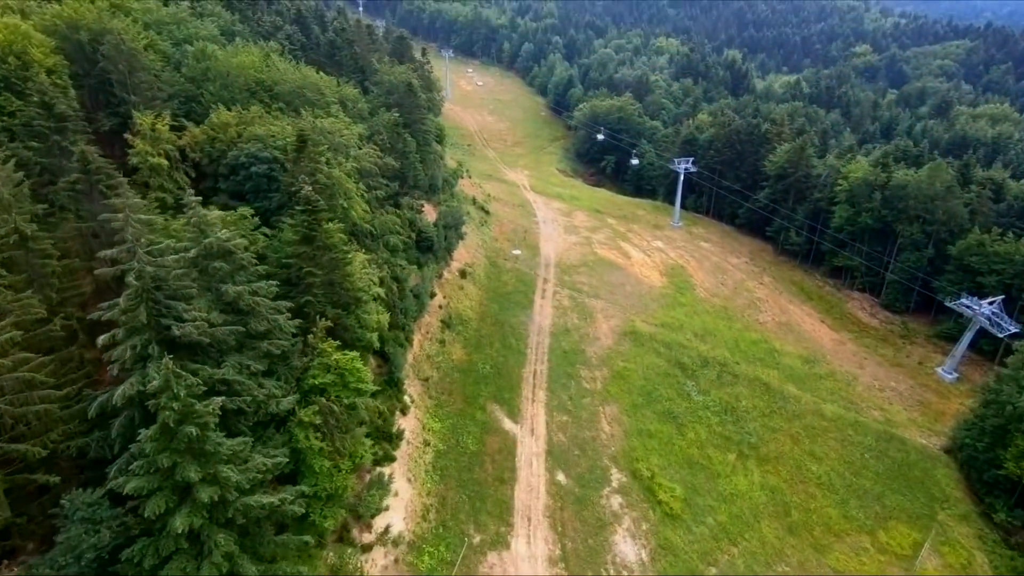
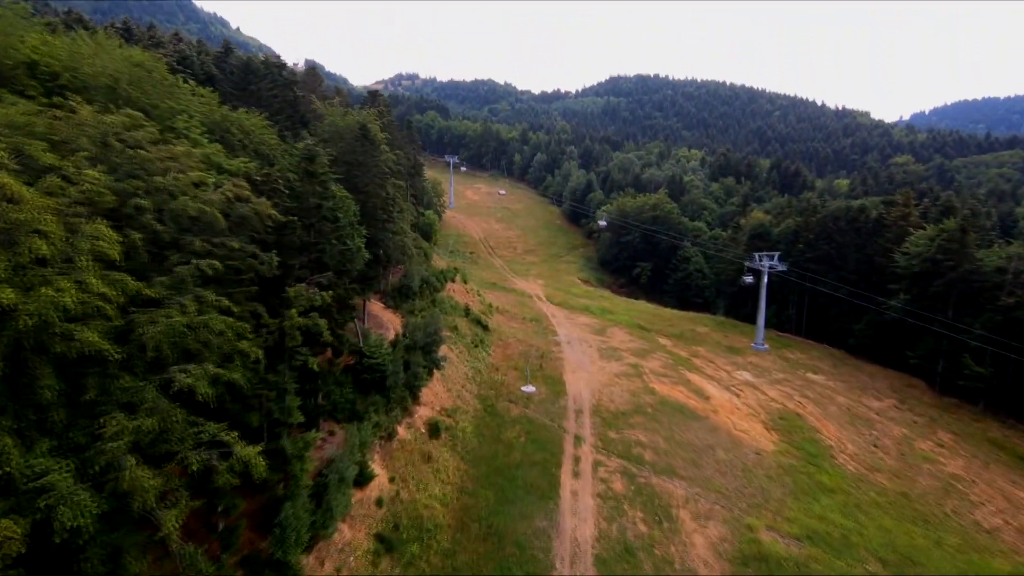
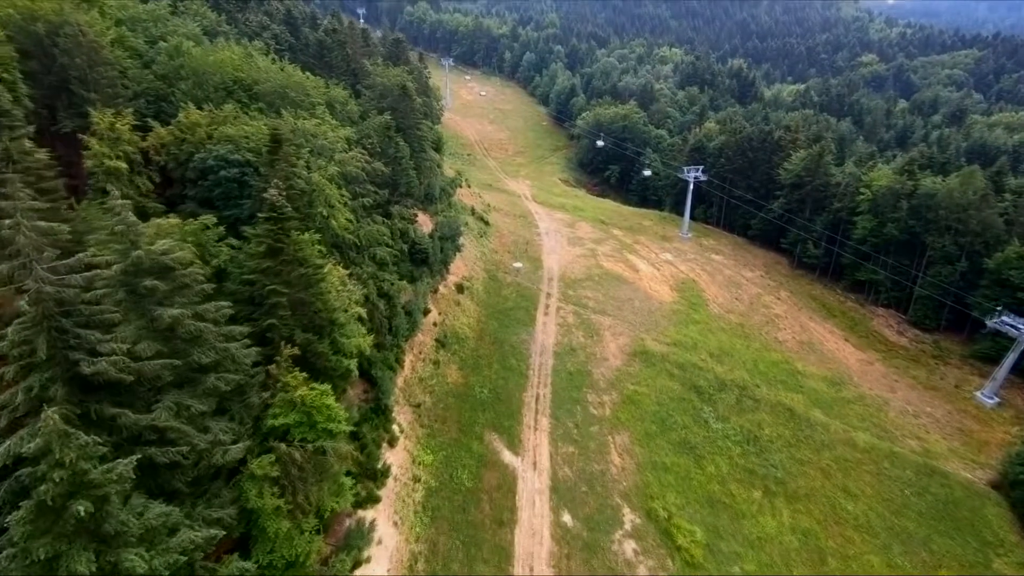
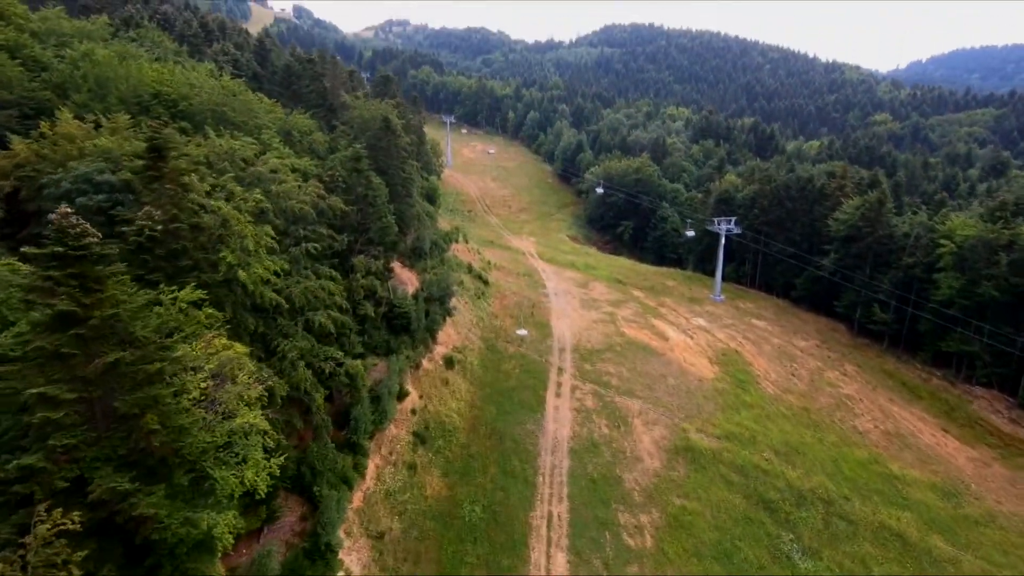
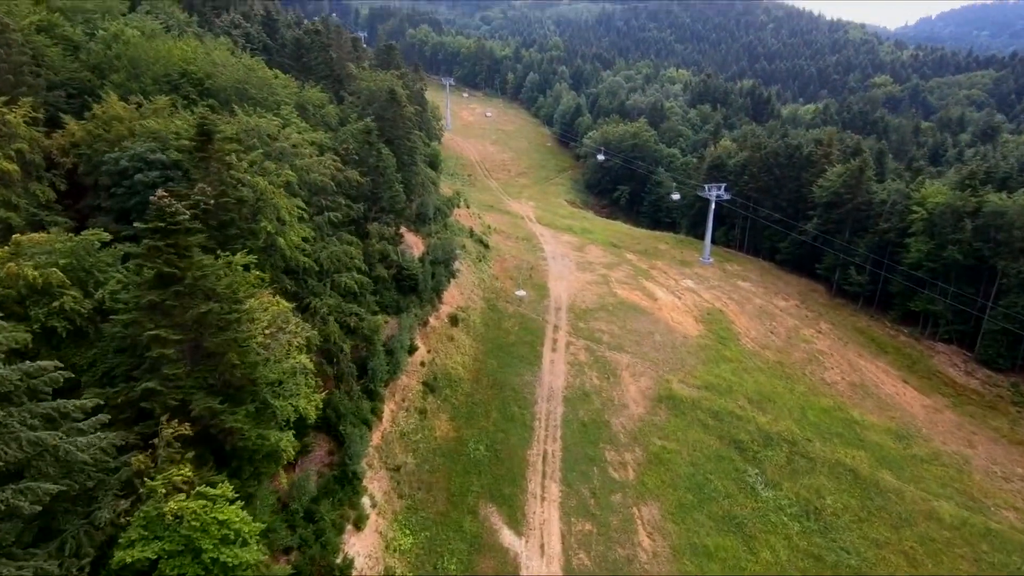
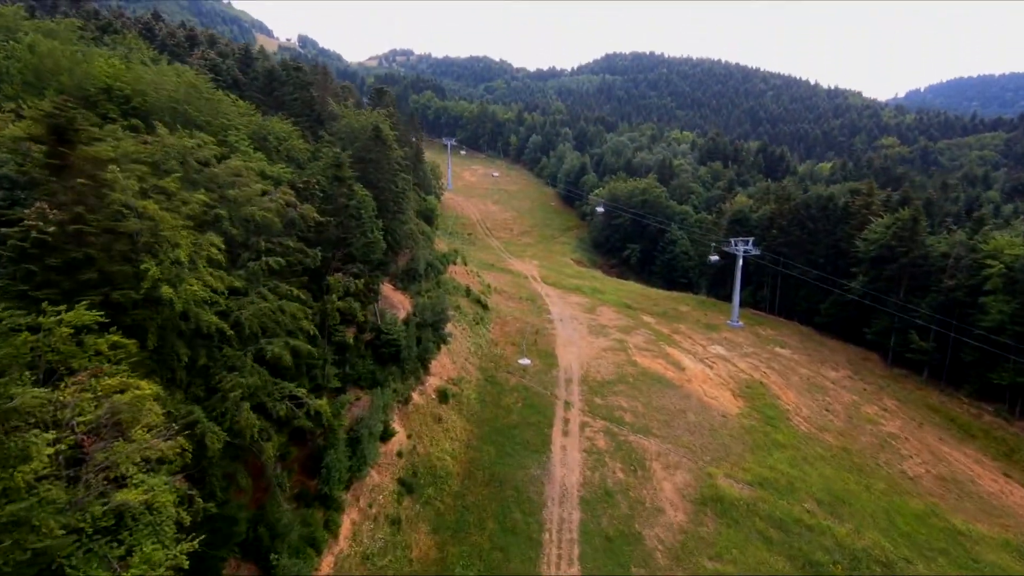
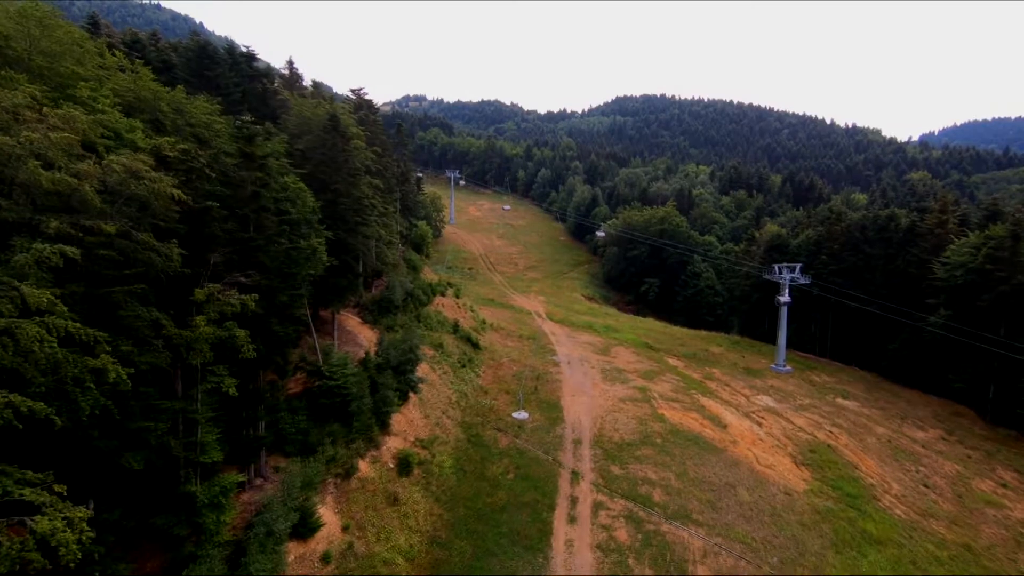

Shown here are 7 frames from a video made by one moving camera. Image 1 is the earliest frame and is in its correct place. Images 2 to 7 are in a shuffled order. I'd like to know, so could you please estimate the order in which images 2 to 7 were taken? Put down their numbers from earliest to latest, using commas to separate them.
3, 5, 4, 6, 2, 7
